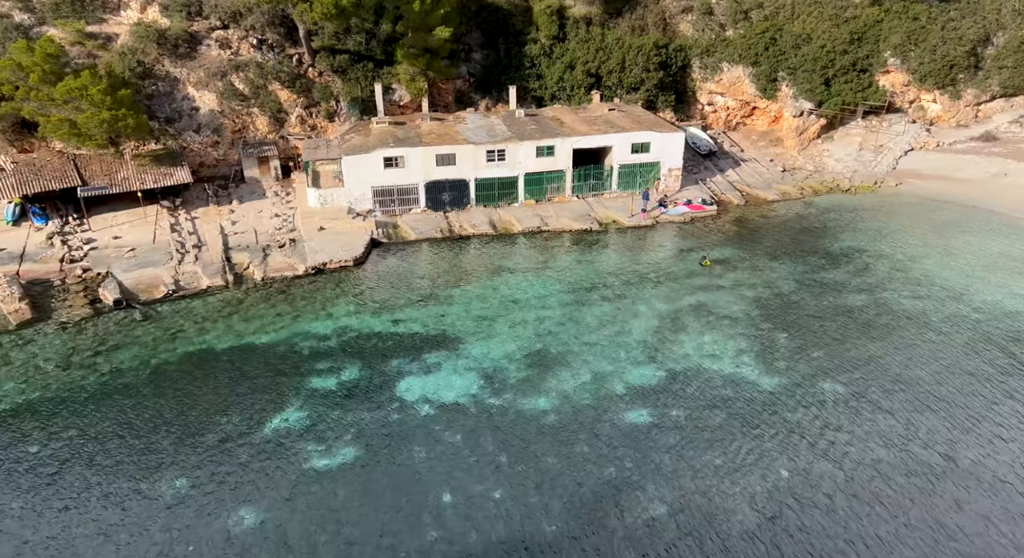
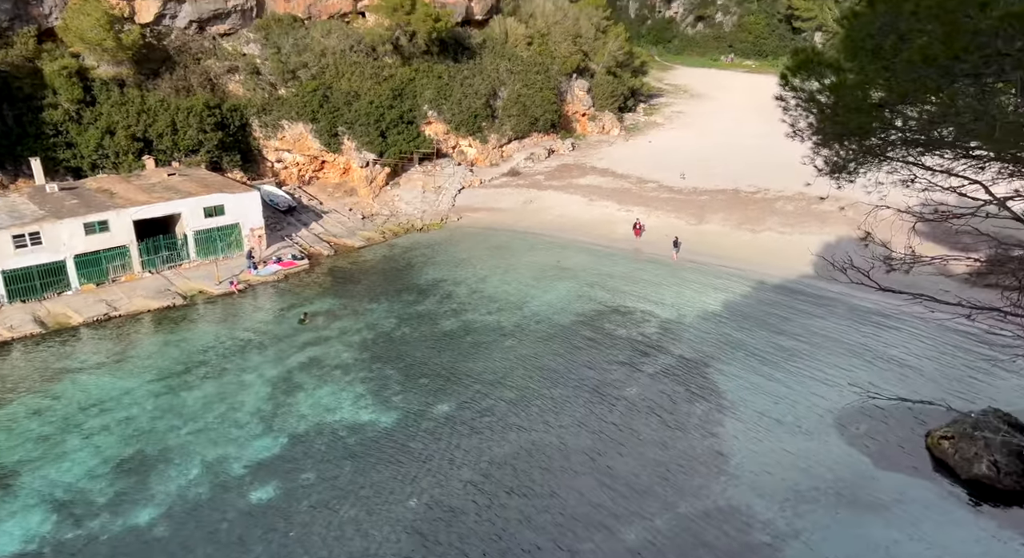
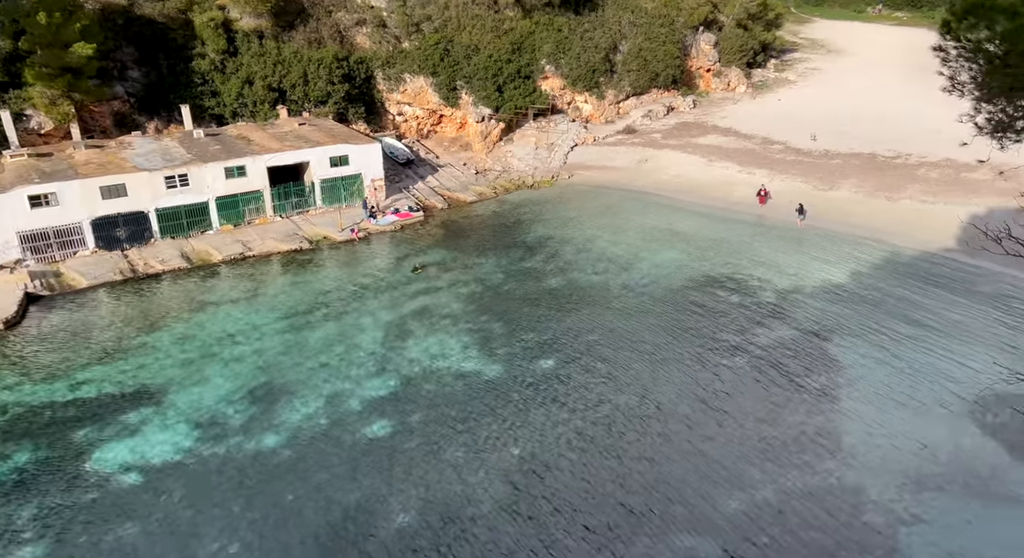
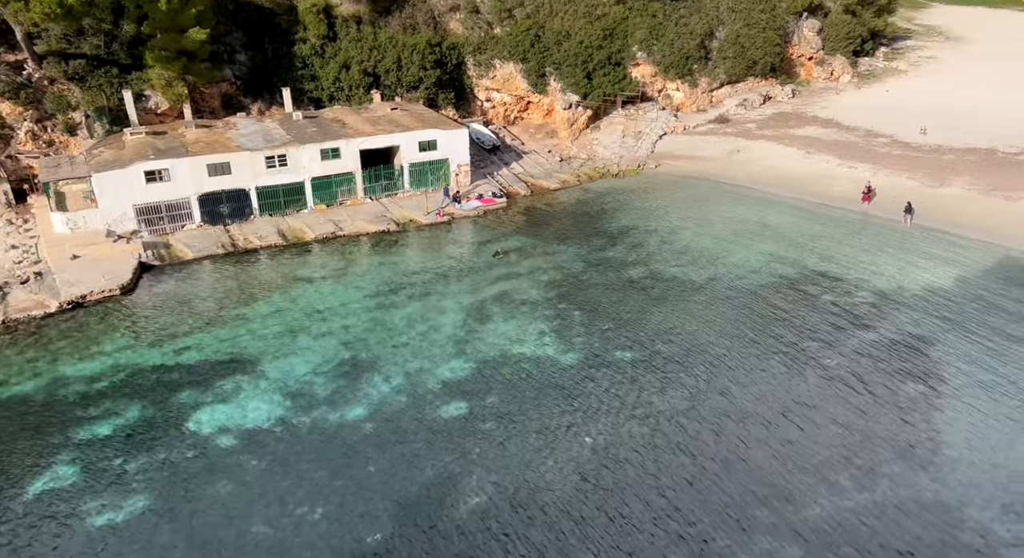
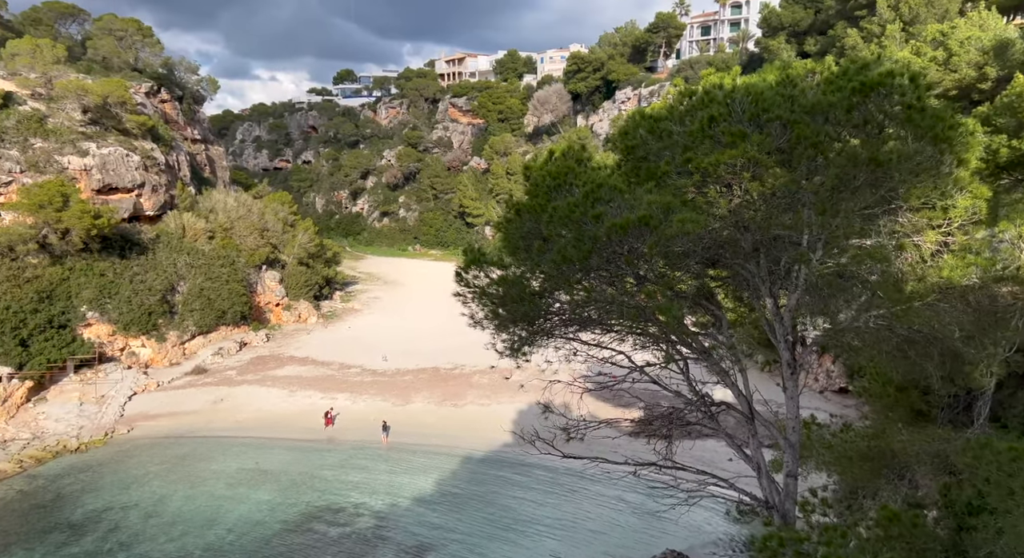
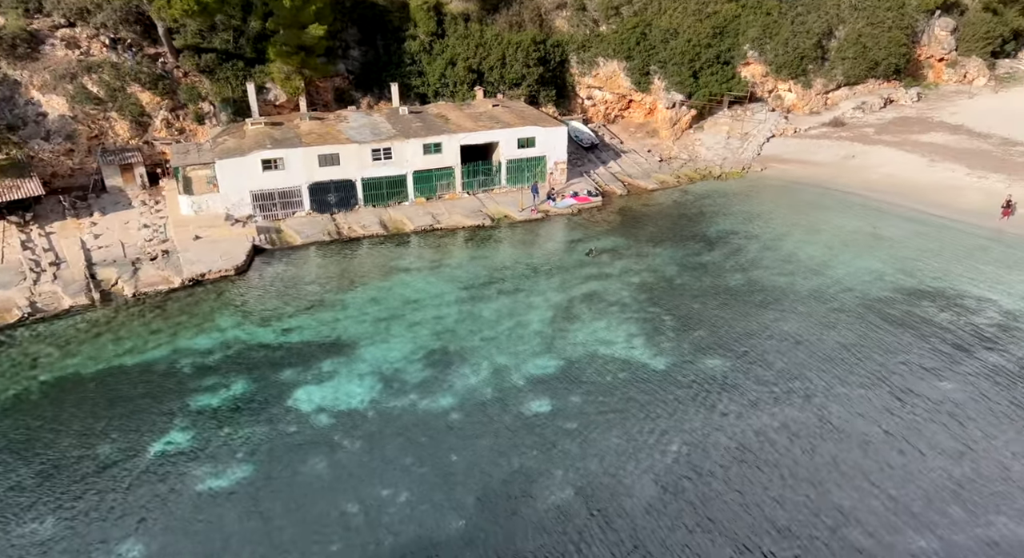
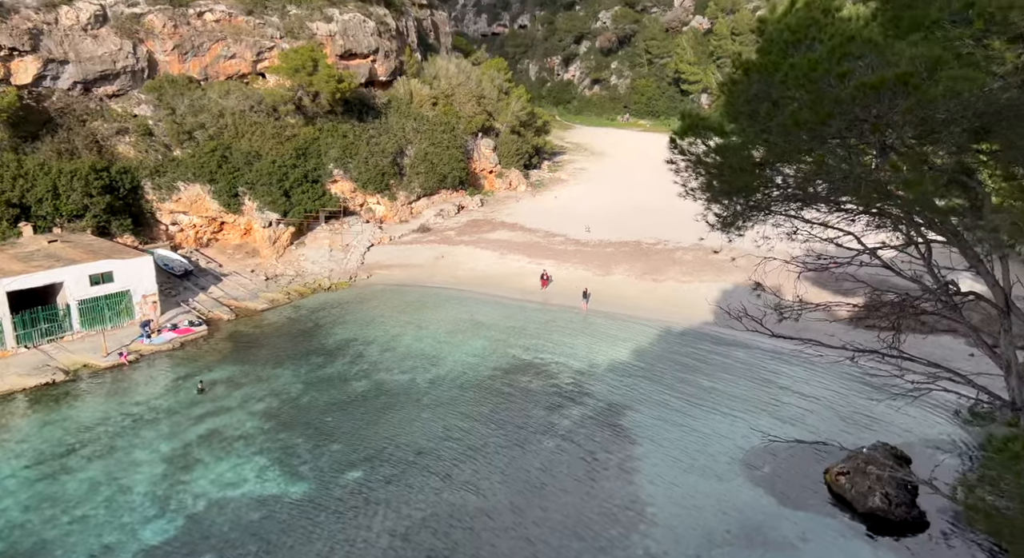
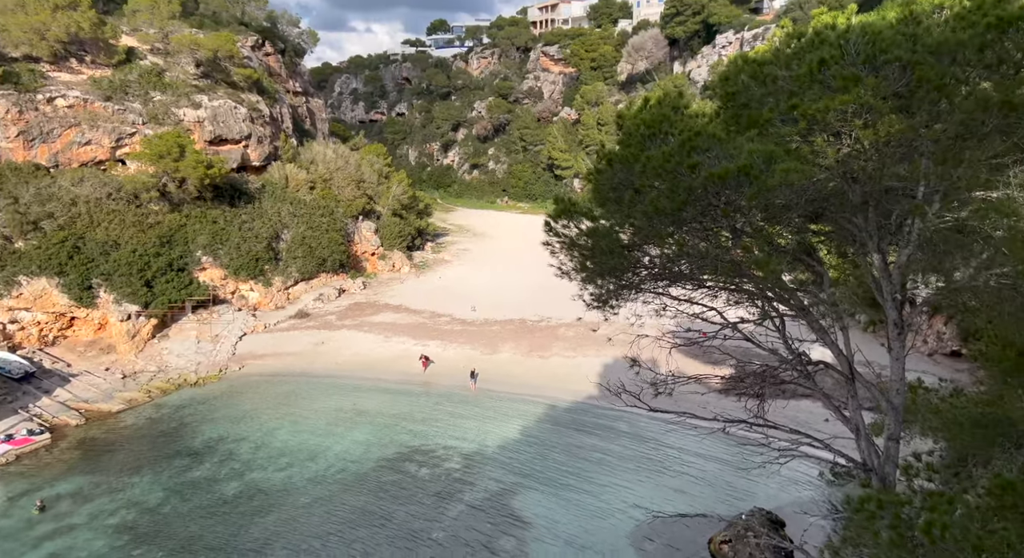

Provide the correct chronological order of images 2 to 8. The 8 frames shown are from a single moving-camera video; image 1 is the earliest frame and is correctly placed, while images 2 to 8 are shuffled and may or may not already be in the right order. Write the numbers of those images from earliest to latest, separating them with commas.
6, 4, 3, 2, 7, 8, 5
